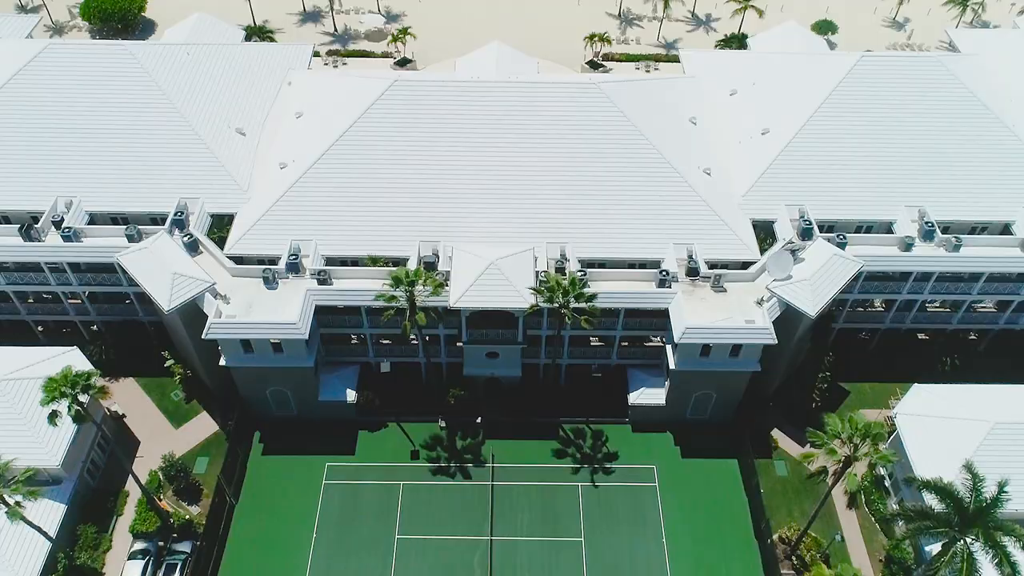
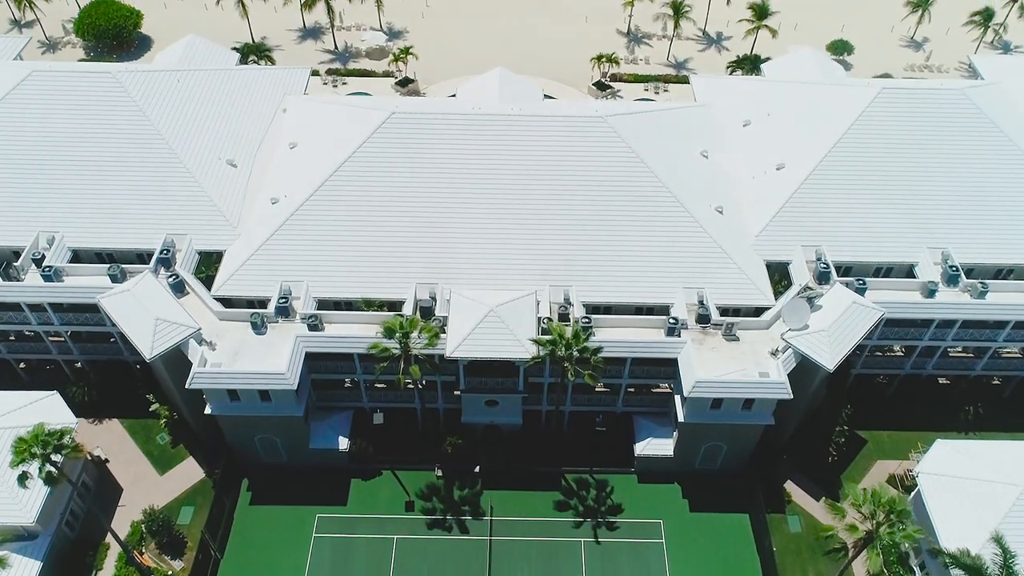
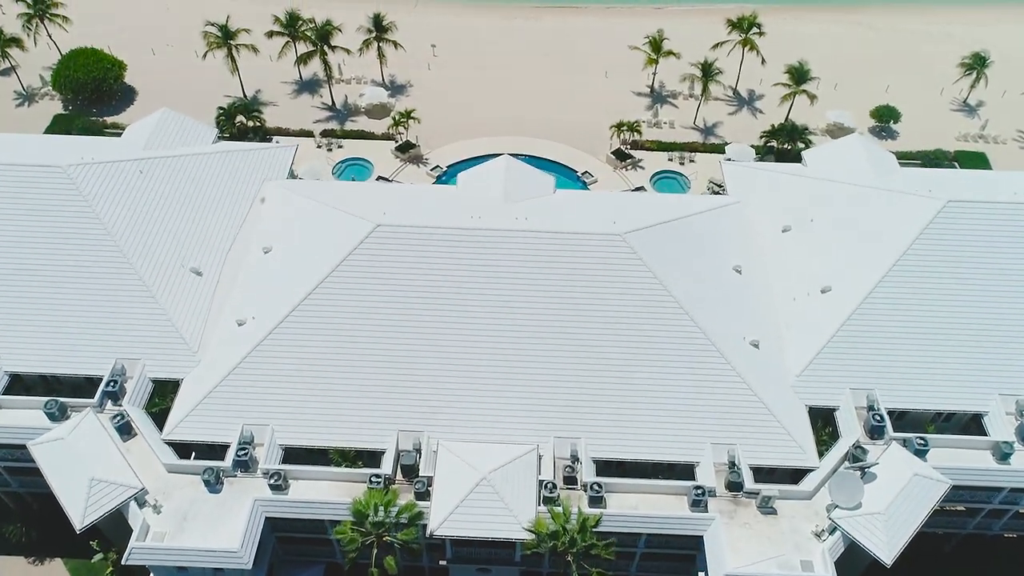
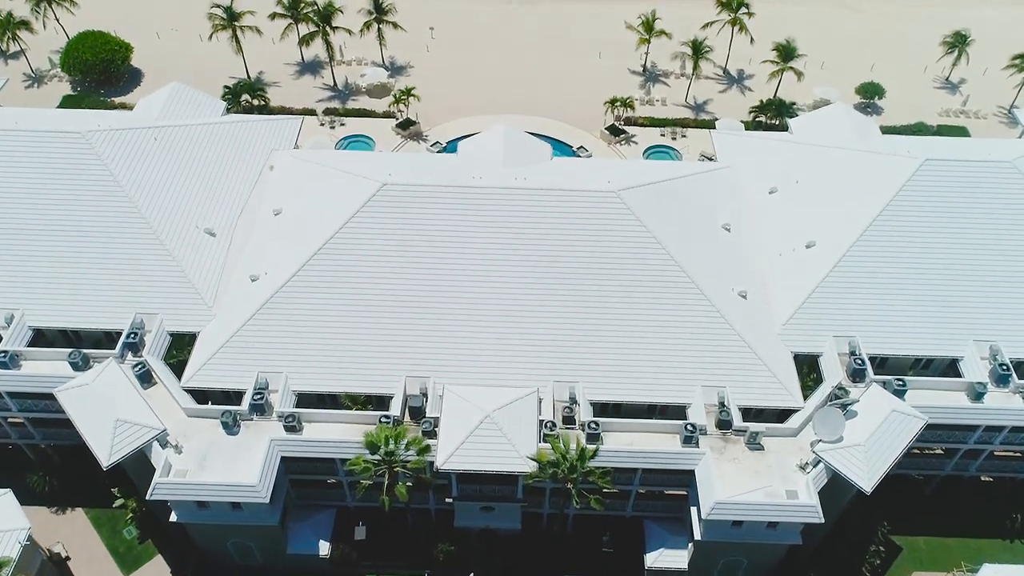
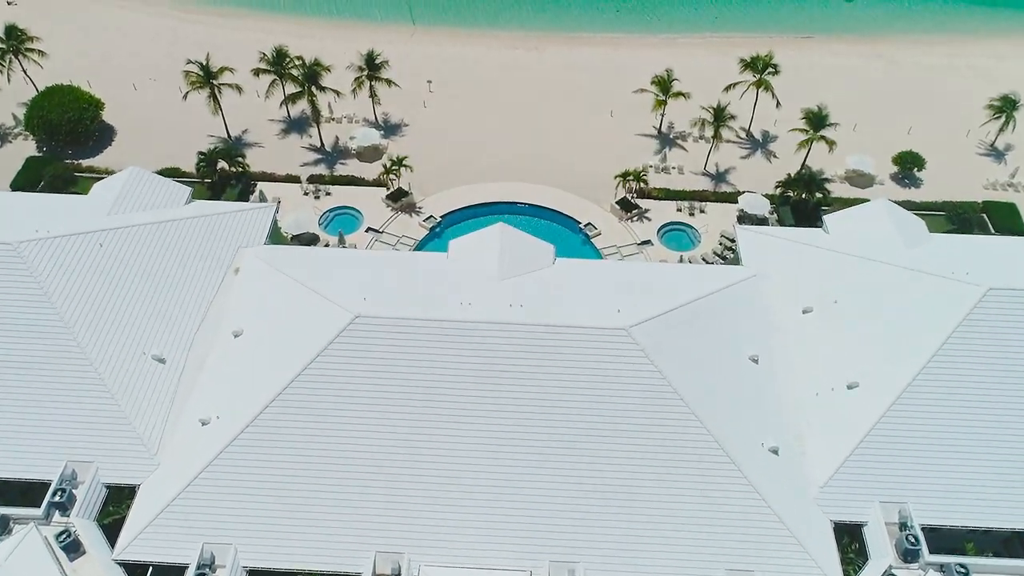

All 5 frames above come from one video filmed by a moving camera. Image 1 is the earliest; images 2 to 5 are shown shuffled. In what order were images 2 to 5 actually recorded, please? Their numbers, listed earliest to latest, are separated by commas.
2, 4, 3, 5
